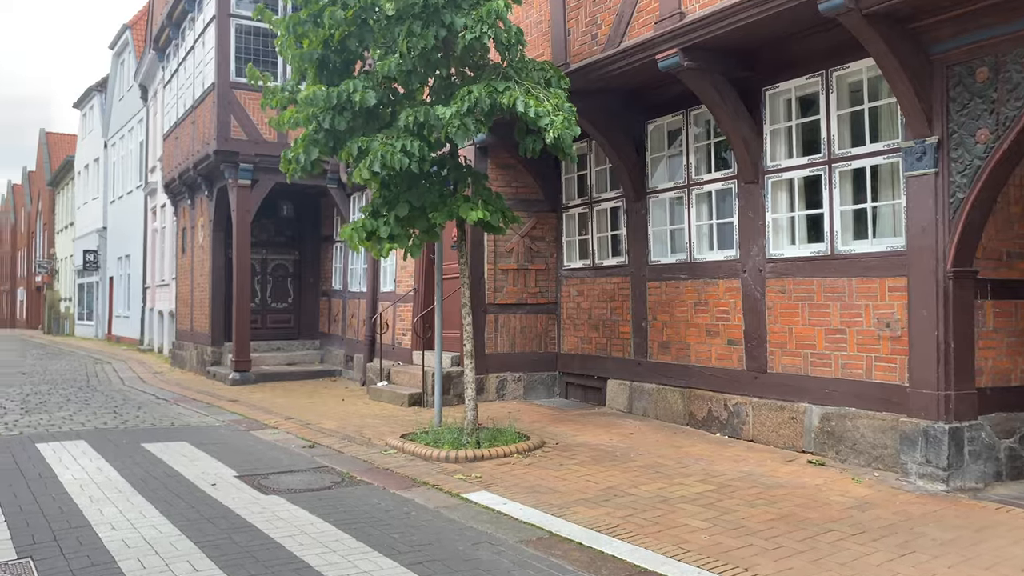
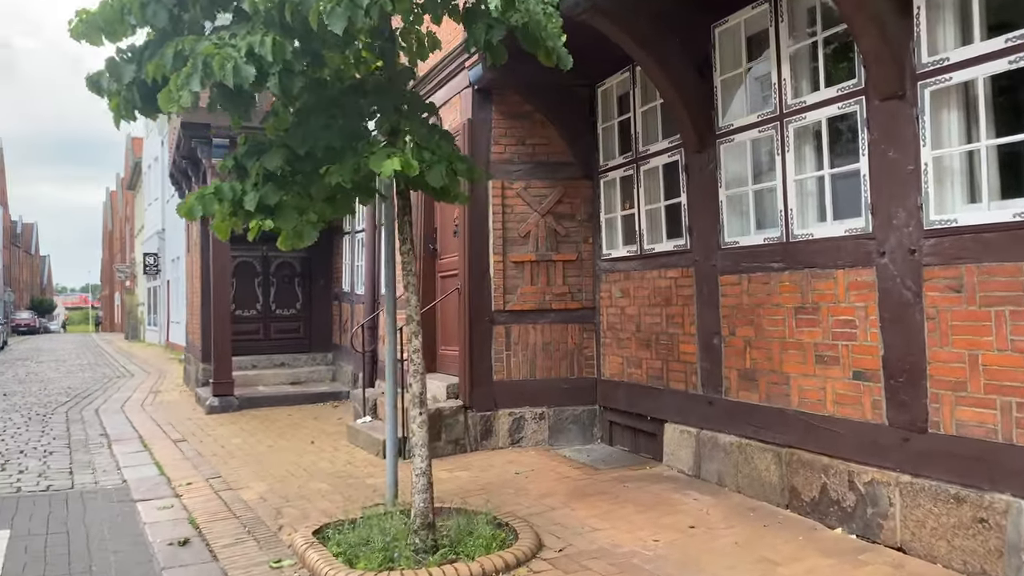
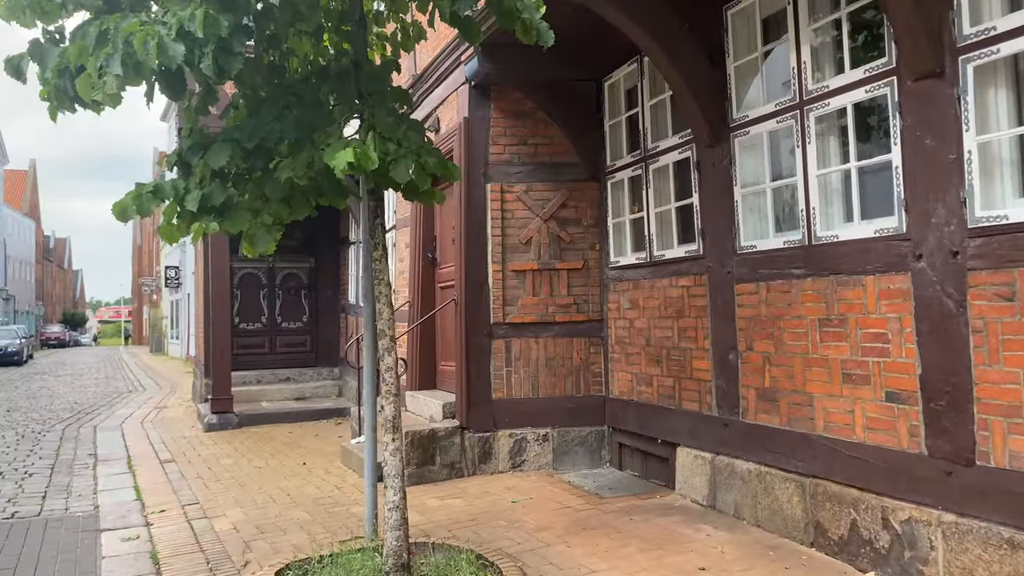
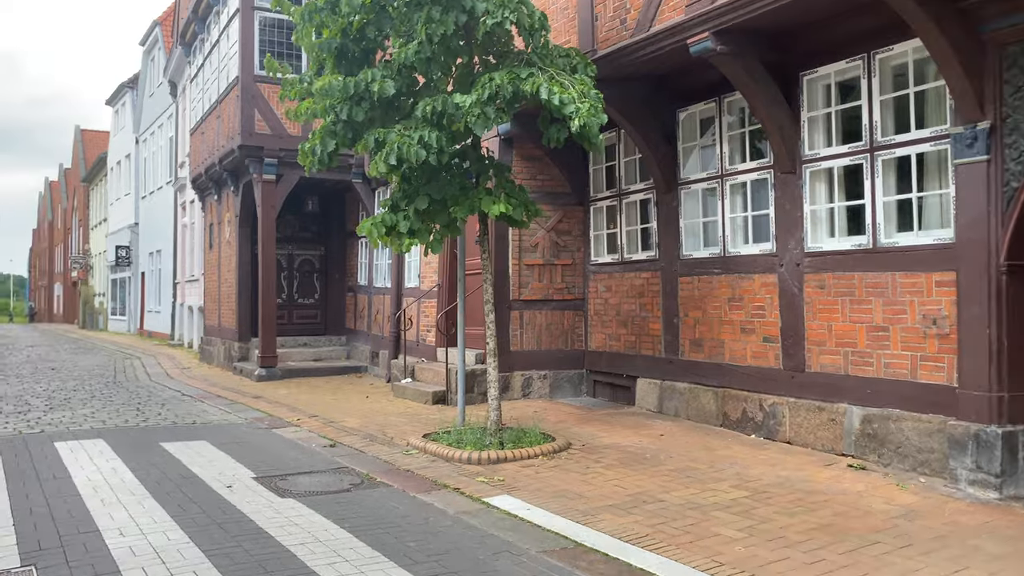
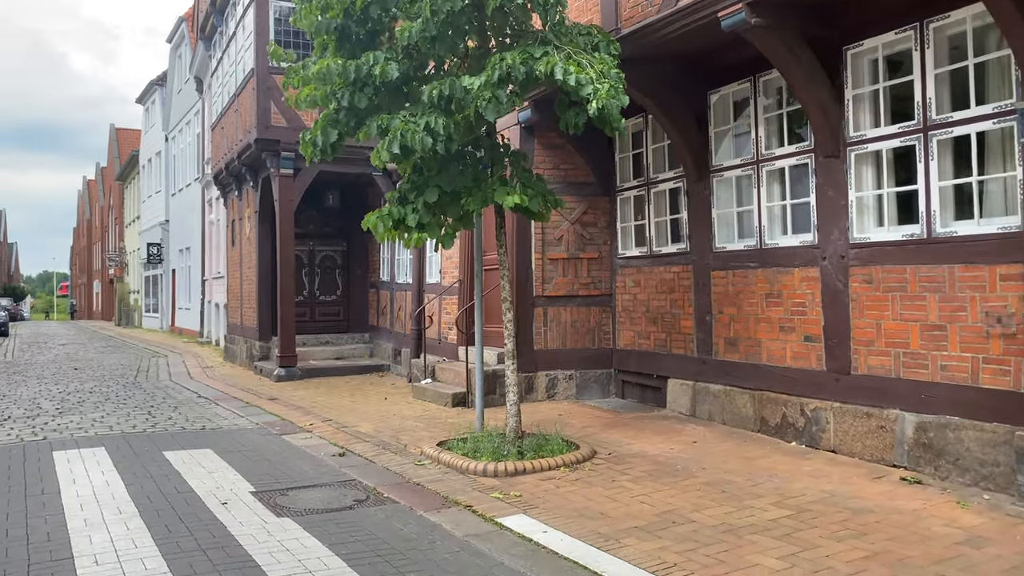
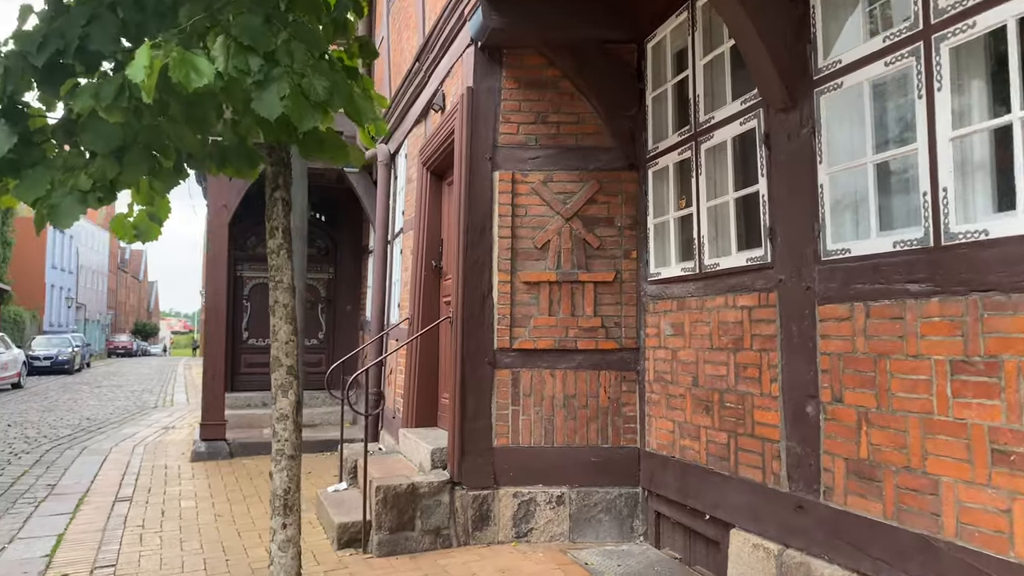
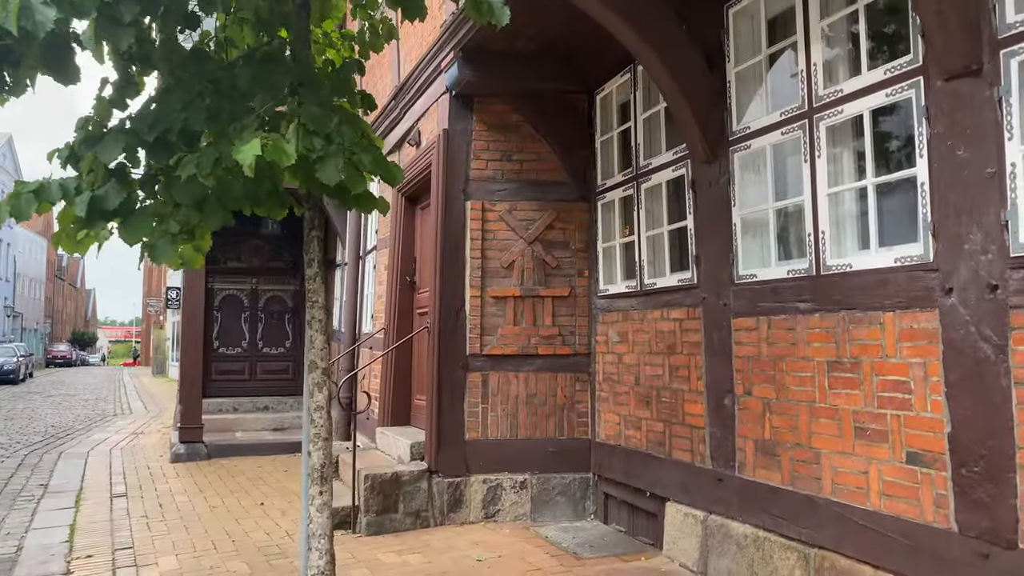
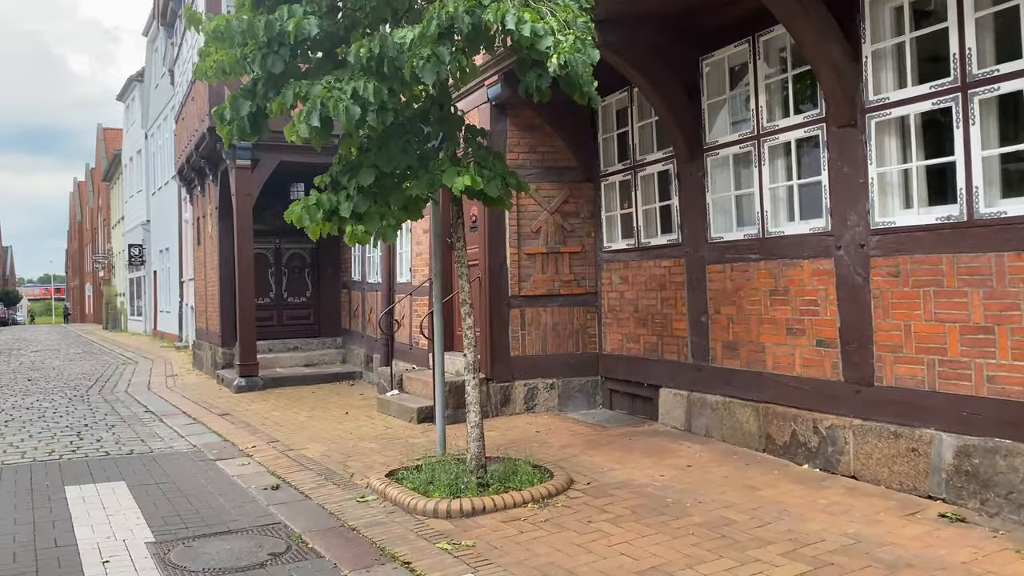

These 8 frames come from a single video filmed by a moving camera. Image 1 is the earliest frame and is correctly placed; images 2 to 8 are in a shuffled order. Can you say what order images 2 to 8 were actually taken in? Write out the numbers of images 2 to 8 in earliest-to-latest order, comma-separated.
4, 5, 8, 2, 3, 7, 6
